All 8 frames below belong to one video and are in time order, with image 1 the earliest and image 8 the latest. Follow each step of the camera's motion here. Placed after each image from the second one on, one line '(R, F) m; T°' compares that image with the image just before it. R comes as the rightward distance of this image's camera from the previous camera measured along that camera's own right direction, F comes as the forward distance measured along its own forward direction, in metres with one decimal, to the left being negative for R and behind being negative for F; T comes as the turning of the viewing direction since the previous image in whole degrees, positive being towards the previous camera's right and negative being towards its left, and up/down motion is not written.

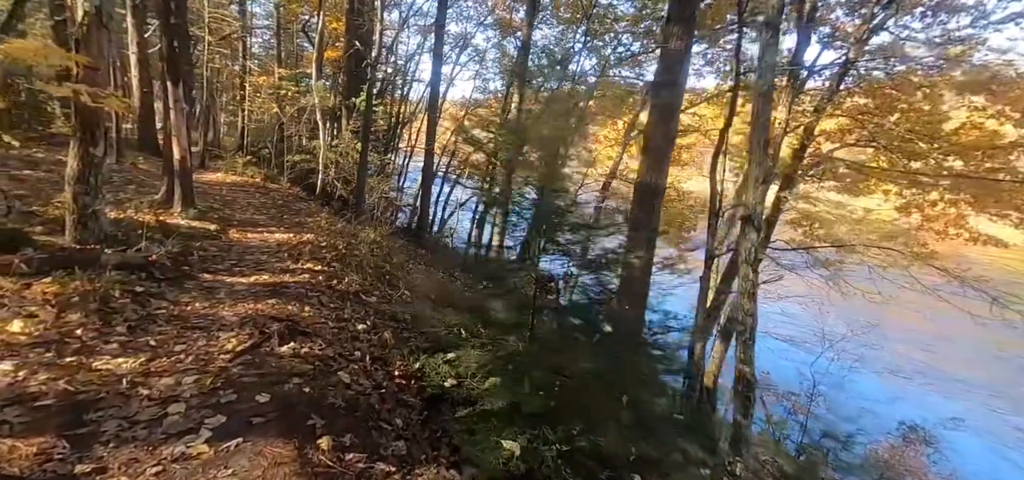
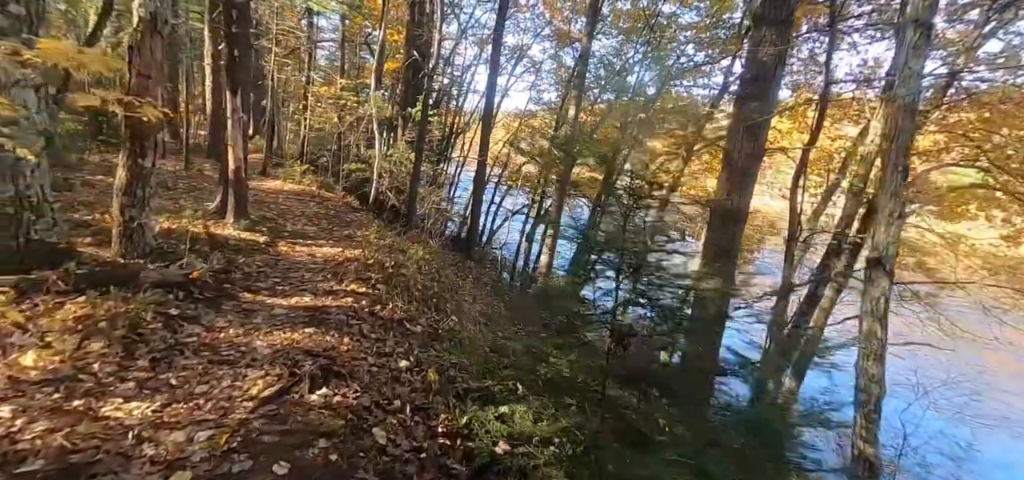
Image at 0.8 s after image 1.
(-0.2, +0.7) m; -6°
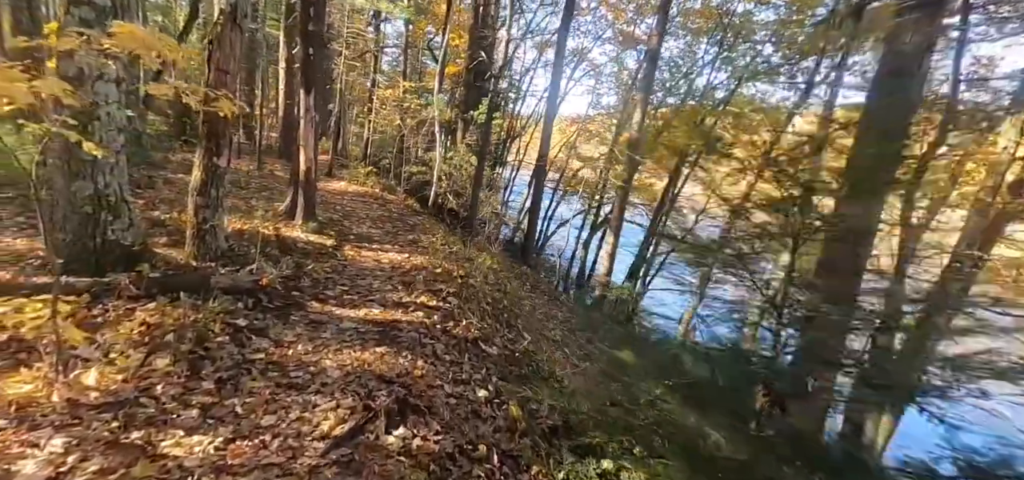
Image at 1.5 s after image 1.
(-0.5, +0.6) m; -6°
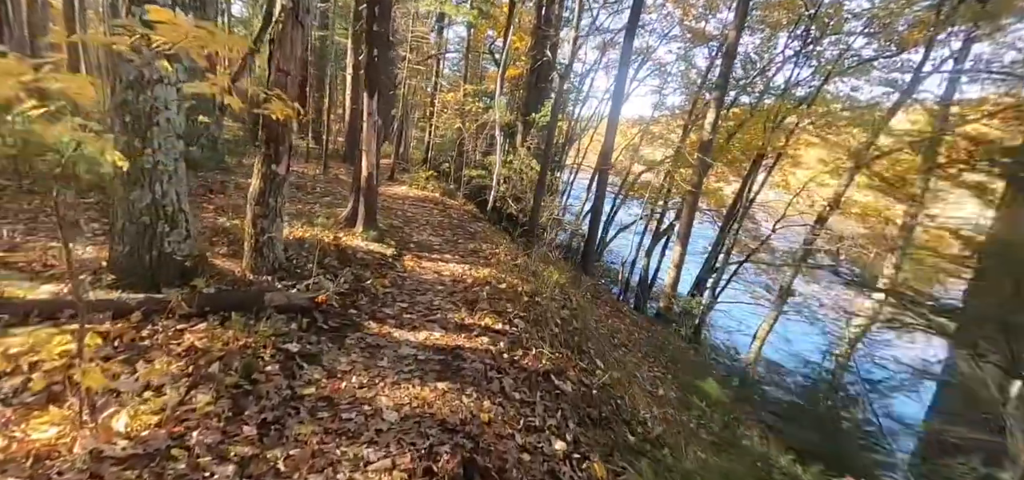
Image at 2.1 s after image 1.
(-0.3, +0.6) m; -7°
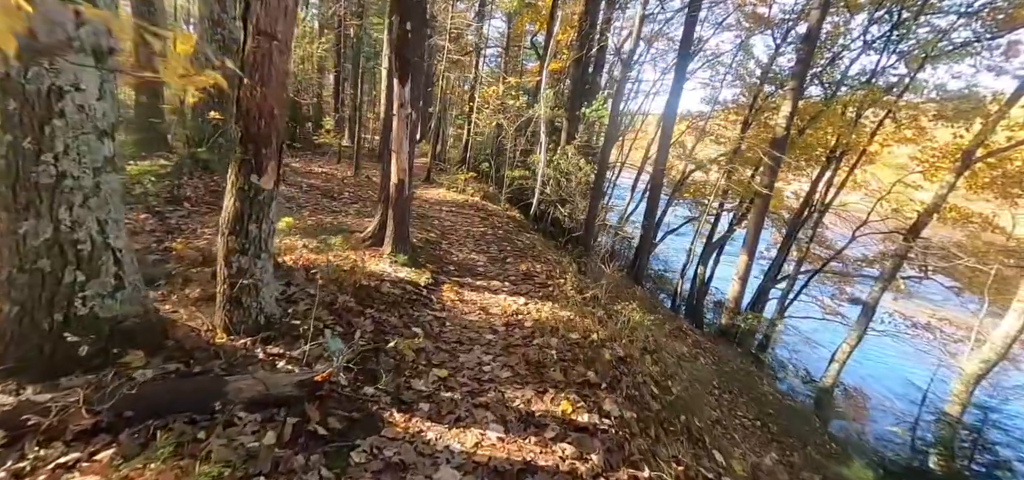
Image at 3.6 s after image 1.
(-0.4, +1.6) m; -5°
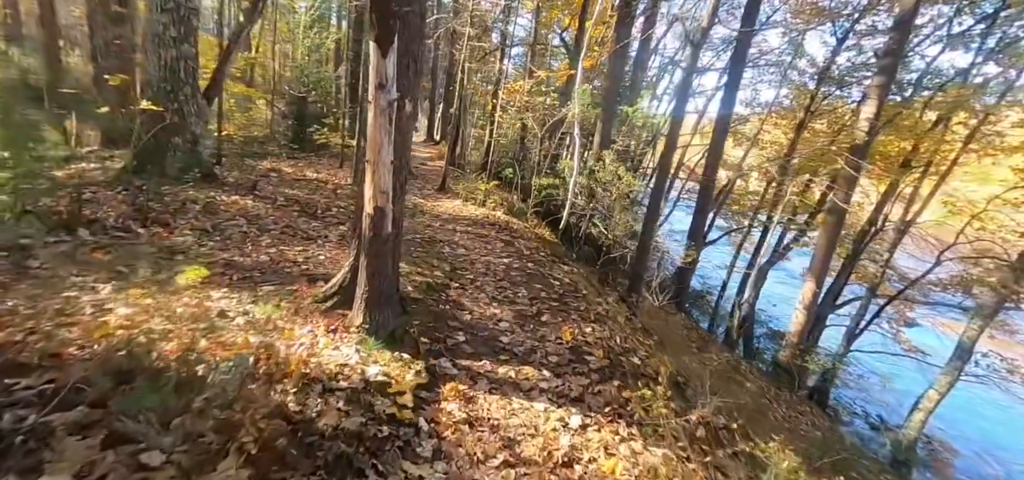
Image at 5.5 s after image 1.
(-0.2, +2.3) m; -3°
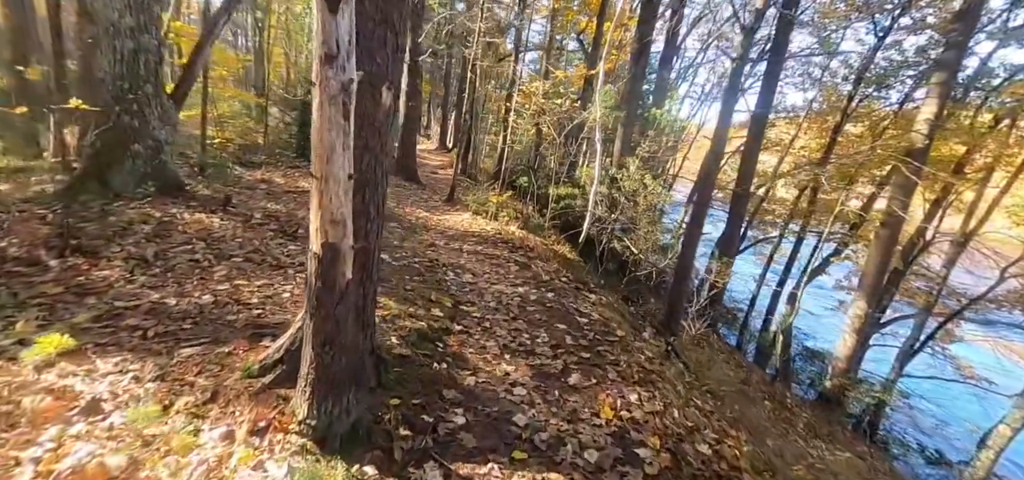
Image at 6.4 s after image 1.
(0.0, +1.2) m; -2°
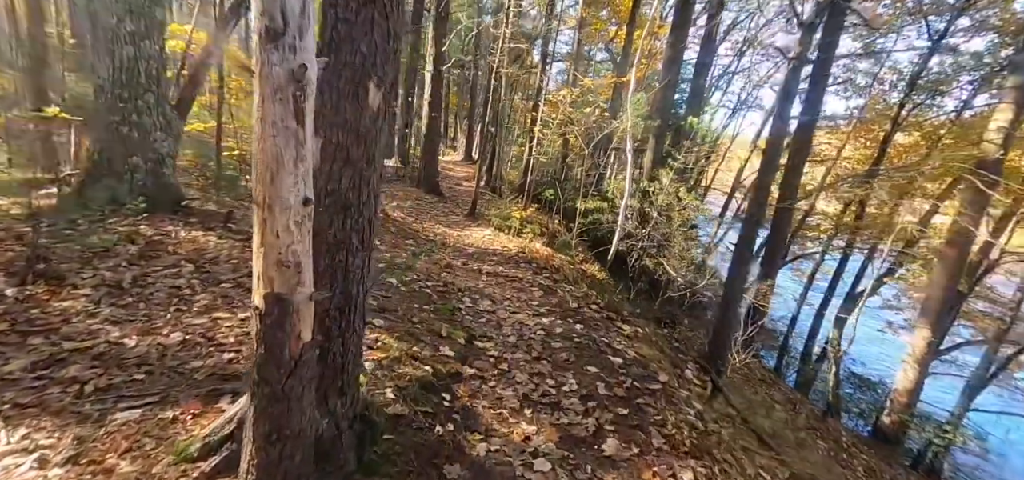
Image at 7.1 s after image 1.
(0.0, +0.7) m; -3°
